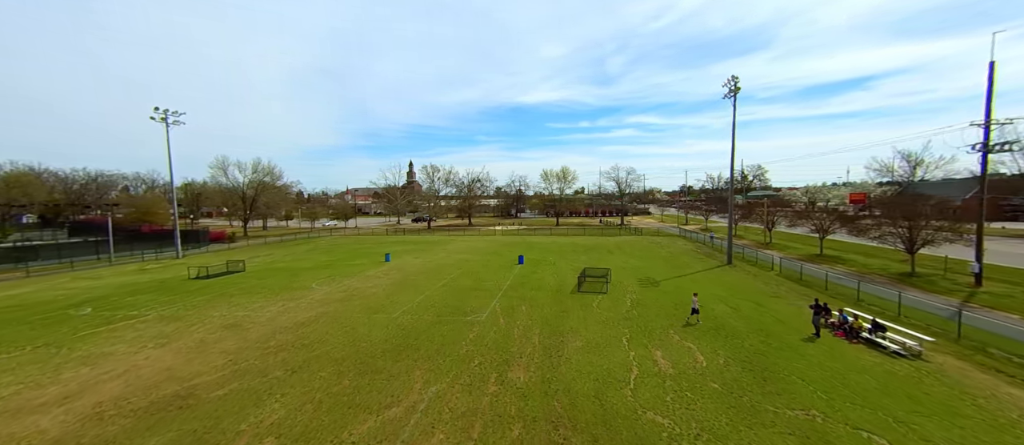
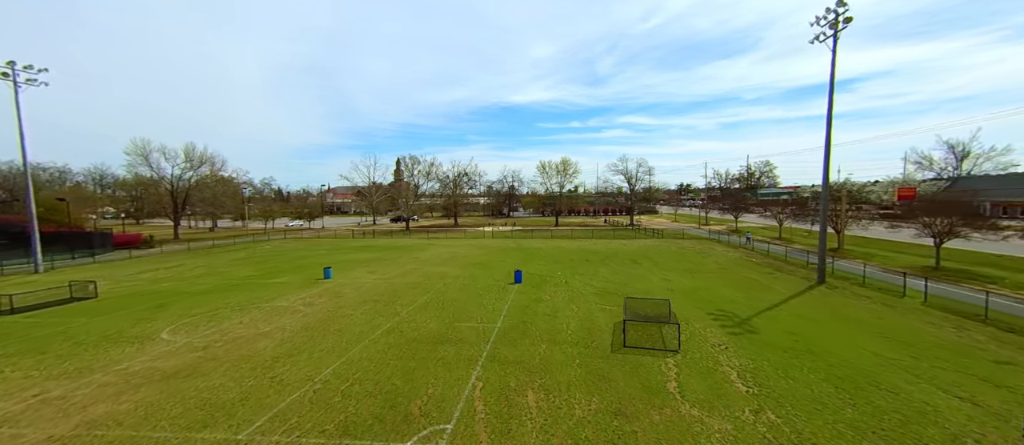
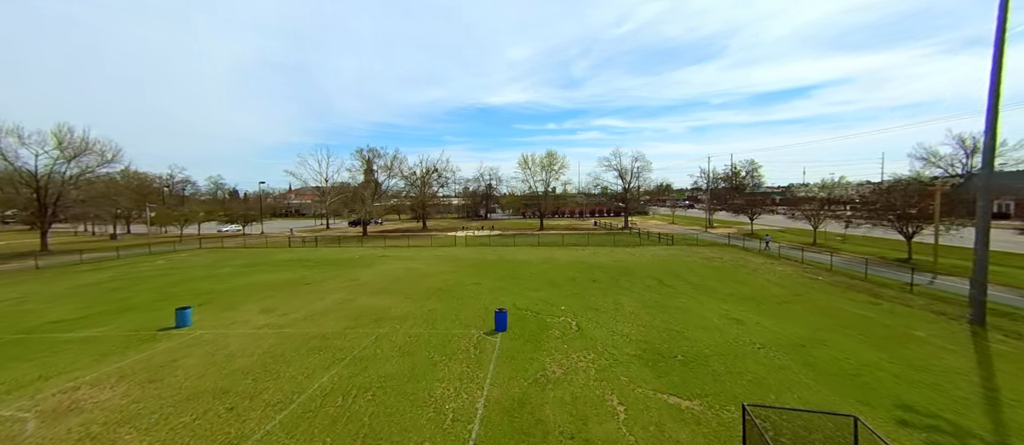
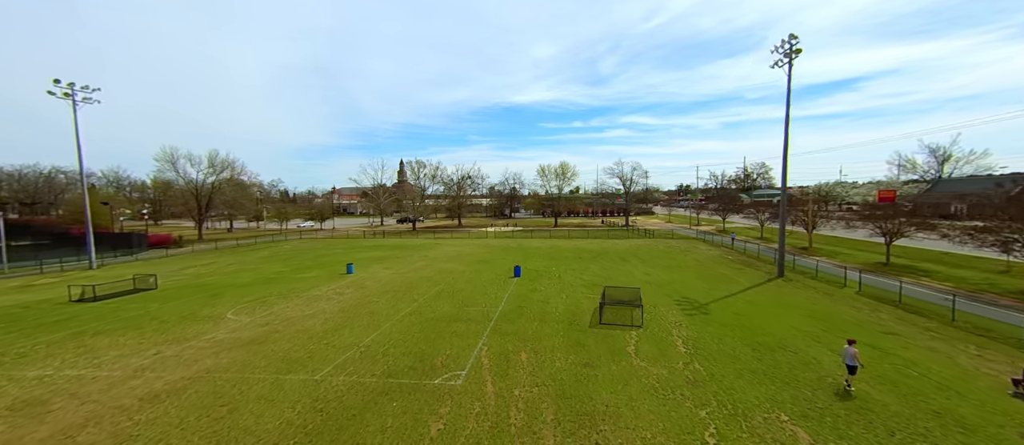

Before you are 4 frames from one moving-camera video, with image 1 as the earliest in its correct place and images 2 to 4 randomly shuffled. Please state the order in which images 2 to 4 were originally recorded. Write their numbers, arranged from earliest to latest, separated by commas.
4, 2, 3
